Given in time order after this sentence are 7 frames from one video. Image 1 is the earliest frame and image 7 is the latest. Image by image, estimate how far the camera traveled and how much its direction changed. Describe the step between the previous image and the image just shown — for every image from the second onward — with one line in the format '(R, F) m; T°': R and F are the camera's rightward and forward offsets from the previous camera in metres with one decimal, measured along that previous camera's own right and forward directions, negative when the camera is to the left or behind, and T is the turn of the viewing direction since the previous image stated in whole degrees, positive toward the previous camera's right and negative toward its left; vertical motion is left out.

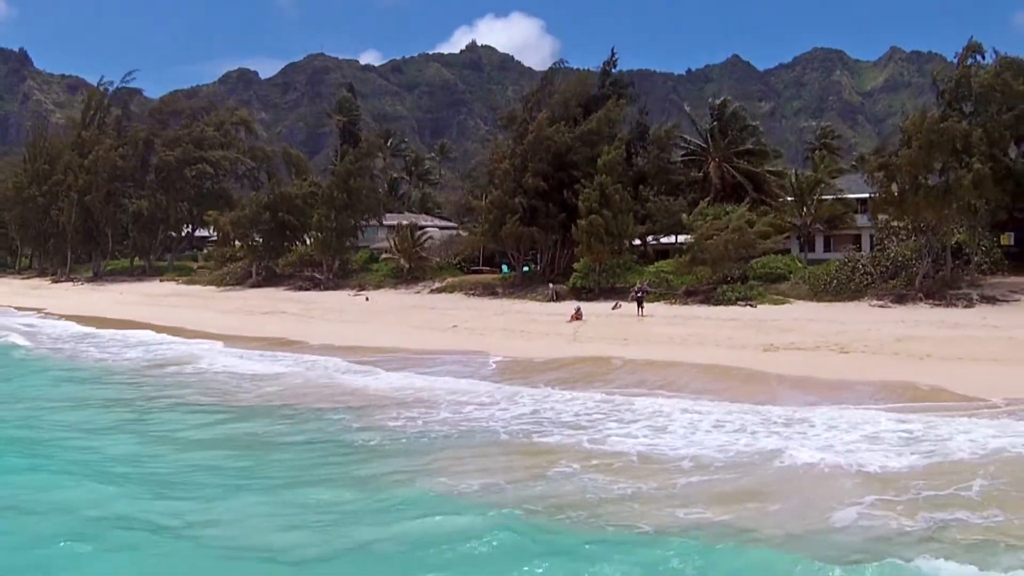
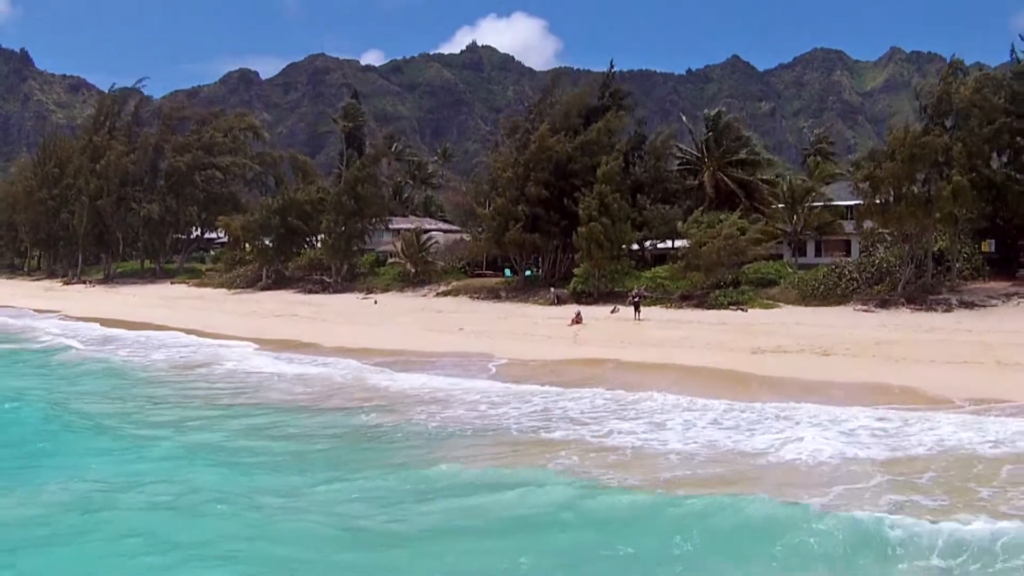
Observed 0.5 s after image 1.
(-0.1, -1.5) m; 0°
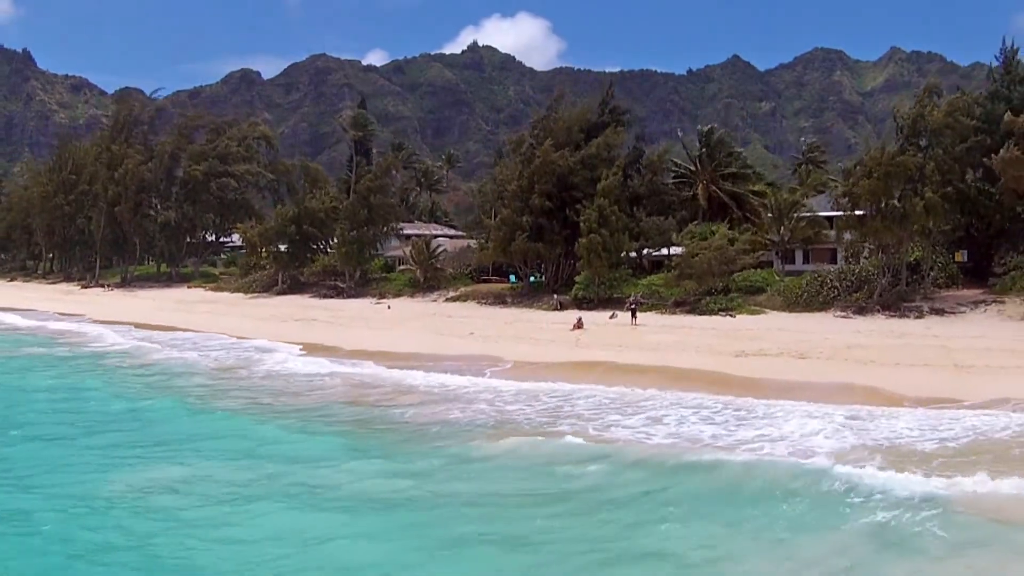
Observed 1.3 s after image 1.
(-0.2, -2.3) m; 0°
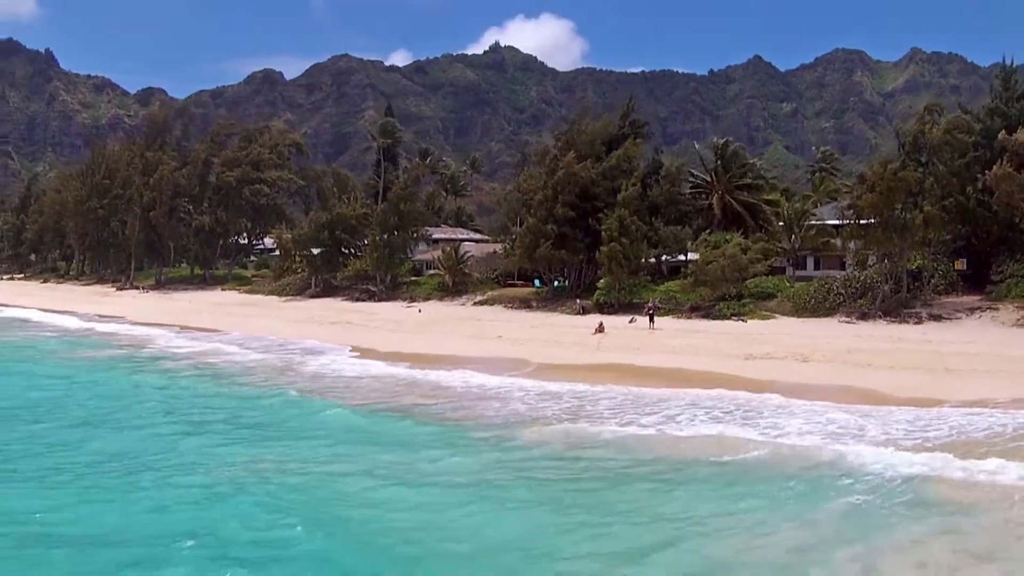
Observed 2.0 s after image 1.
(-0.2, -2.3) m; -1°
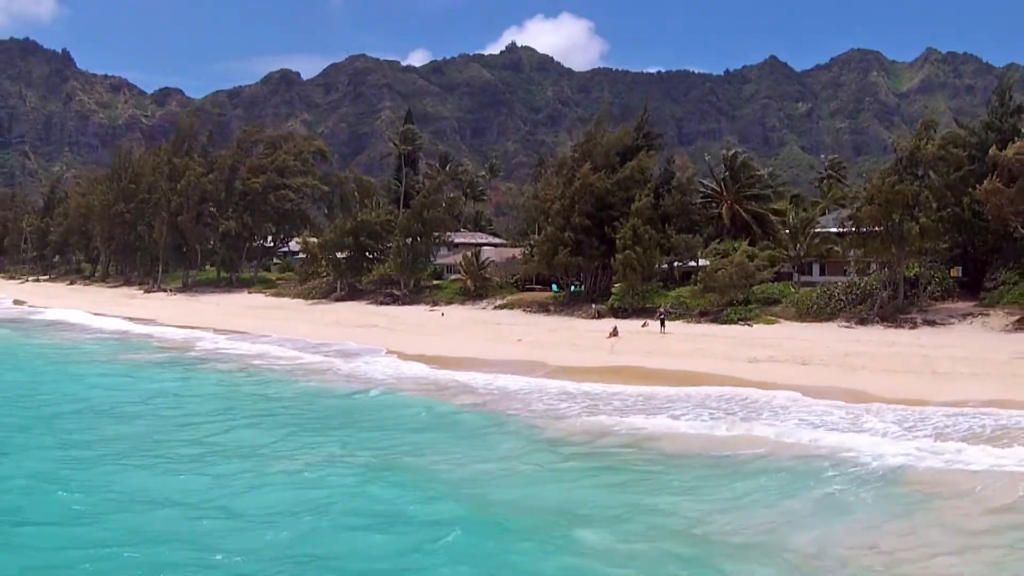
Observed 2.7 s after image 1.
(-0.2, -2.2) m; -1°
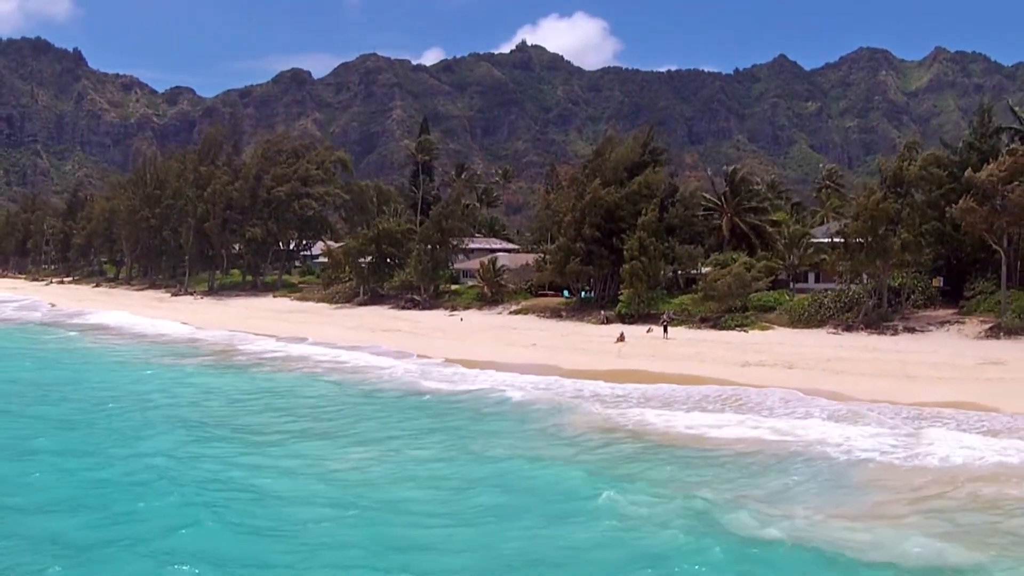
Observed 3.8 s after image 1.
(-0.2, -3.2) m; -1°
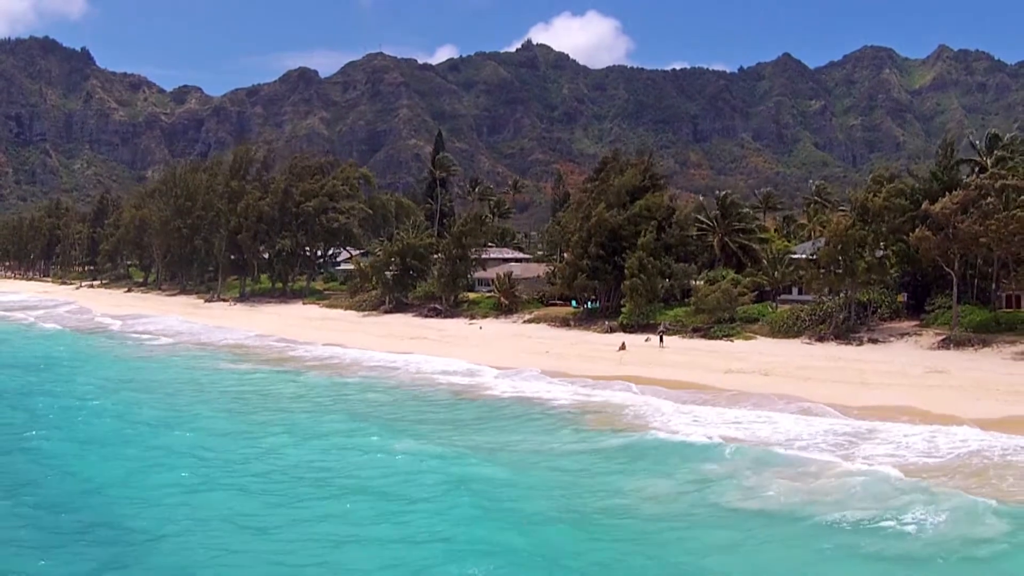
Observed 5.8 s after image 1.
(-0.4, -5.6) m; -1°
